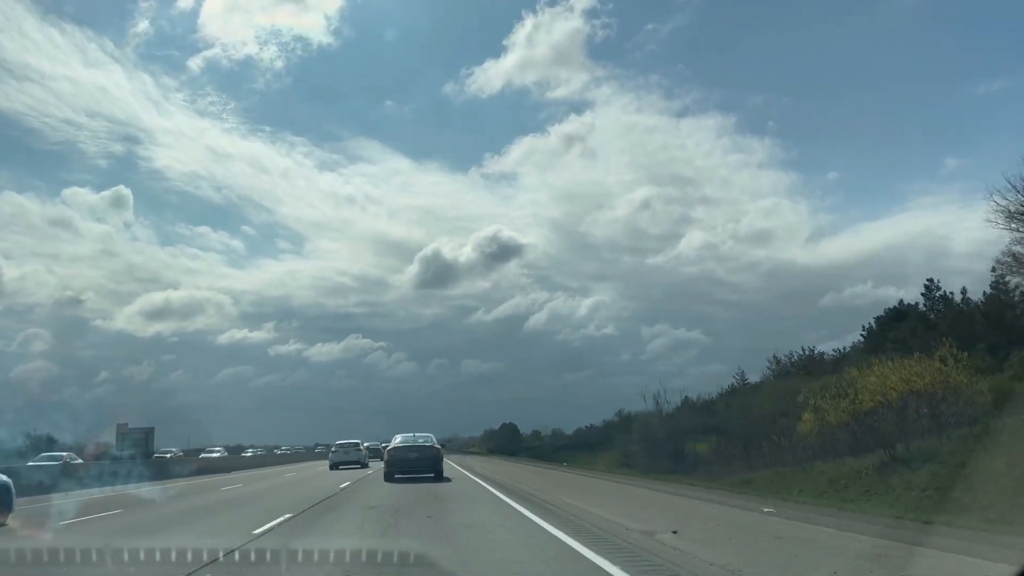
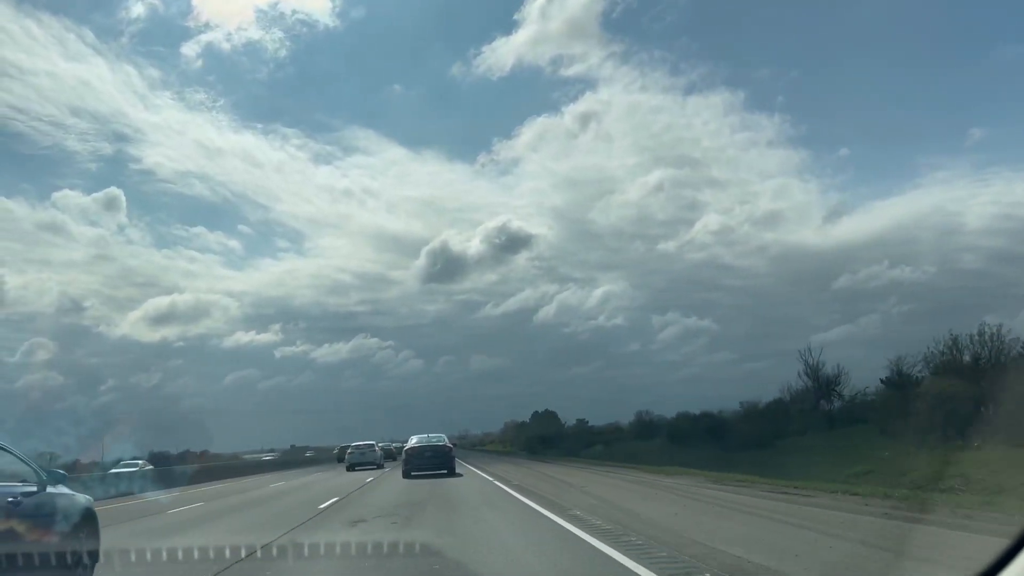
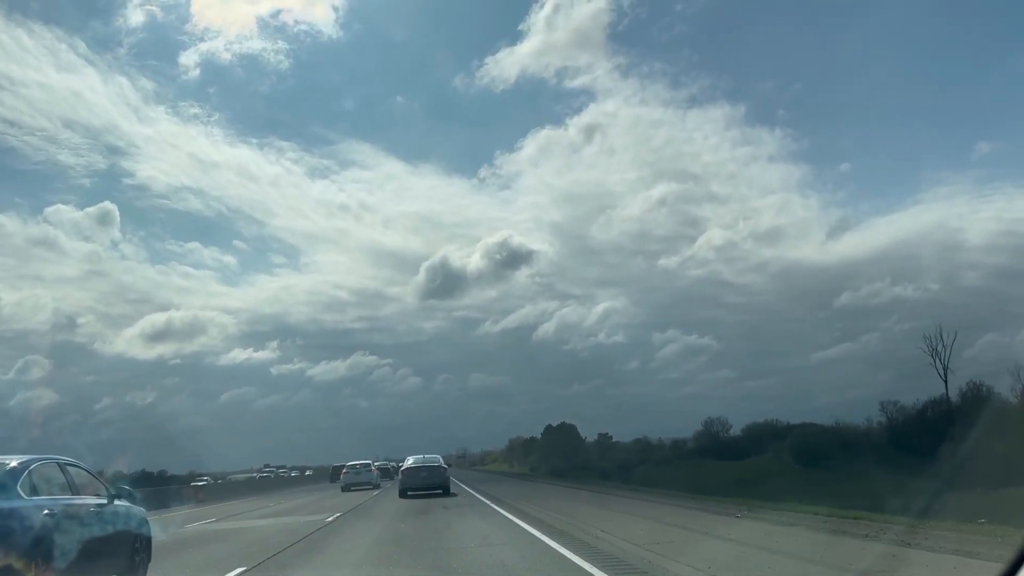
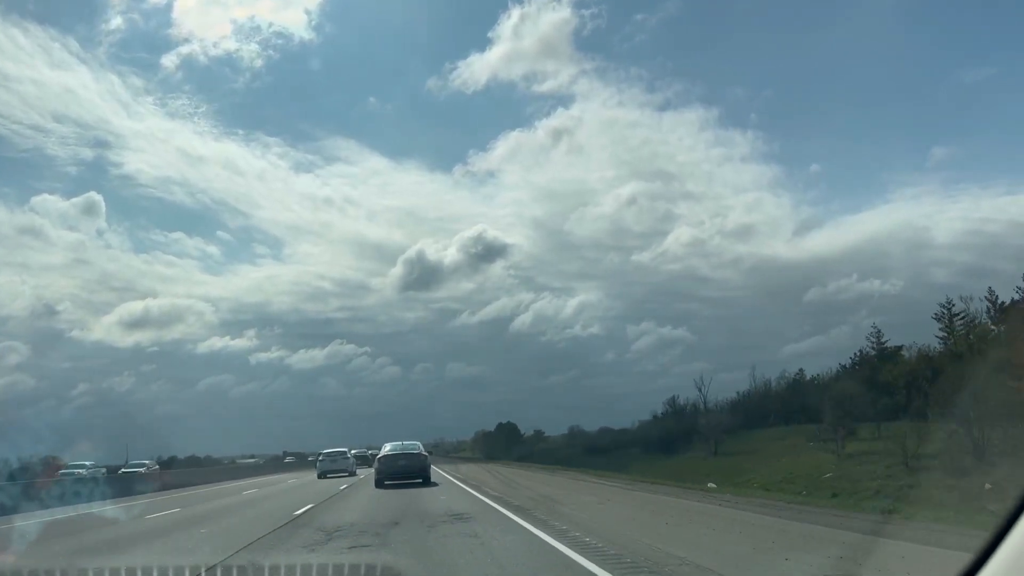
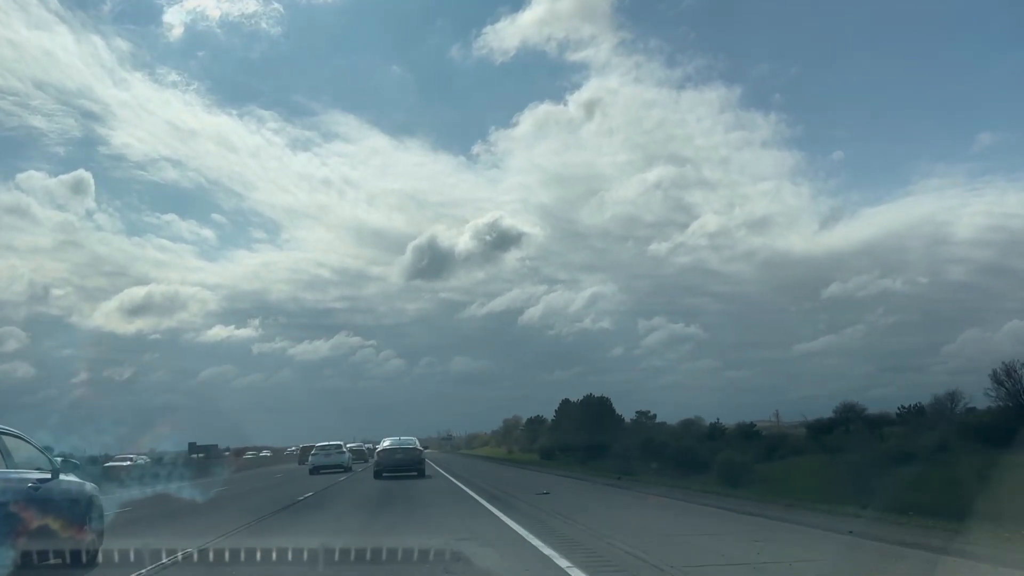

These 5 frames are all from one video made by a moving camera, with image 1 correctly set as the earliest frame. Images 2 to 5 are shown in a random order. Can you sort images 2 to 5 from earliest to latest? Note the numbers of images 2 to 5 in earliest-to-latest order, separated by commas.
4, 2, 3, 5
